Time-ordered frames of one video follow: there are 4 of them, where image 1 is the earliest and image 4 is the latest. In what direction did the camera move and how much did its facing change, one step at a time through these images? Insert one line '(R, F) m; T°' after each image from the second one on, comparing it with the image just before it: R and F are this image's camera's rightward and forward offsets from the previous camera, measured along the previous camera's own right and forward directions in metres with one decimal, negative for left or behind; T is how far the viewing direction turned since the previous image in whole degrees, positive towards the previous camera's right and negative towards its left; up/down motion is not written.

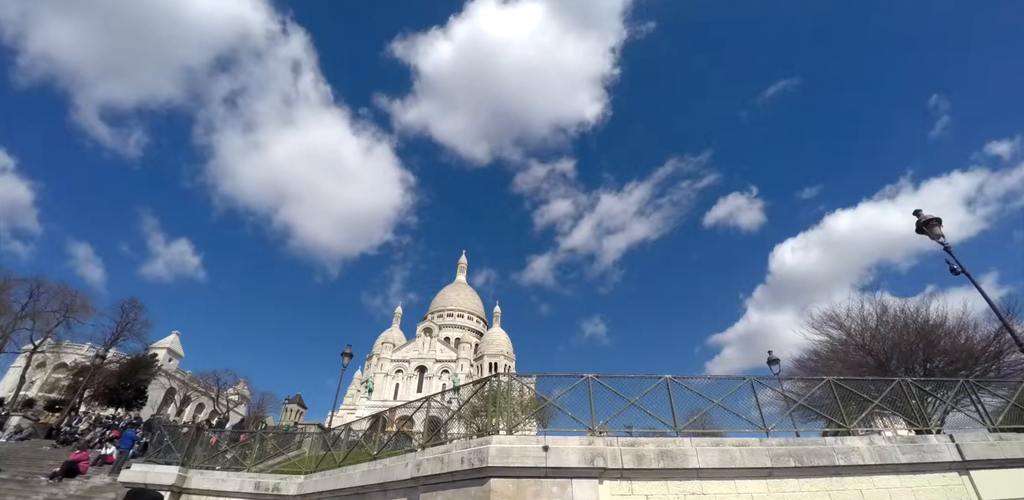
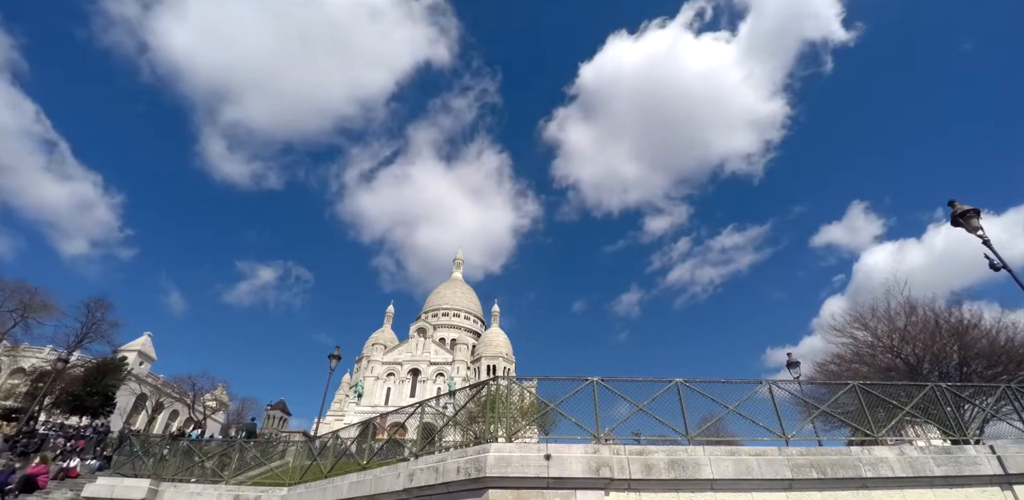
(0.0, +1.0) m; 0°
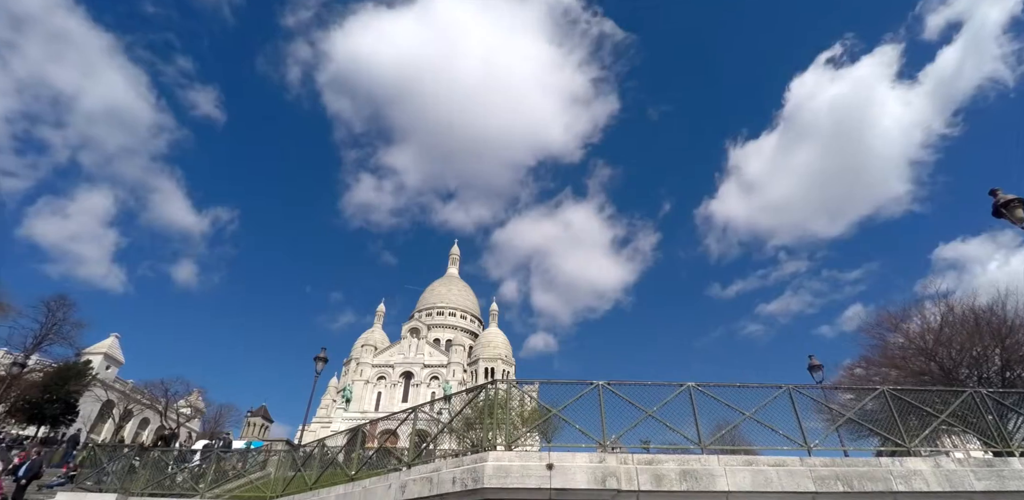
(0.0, +0.9) m; 0°
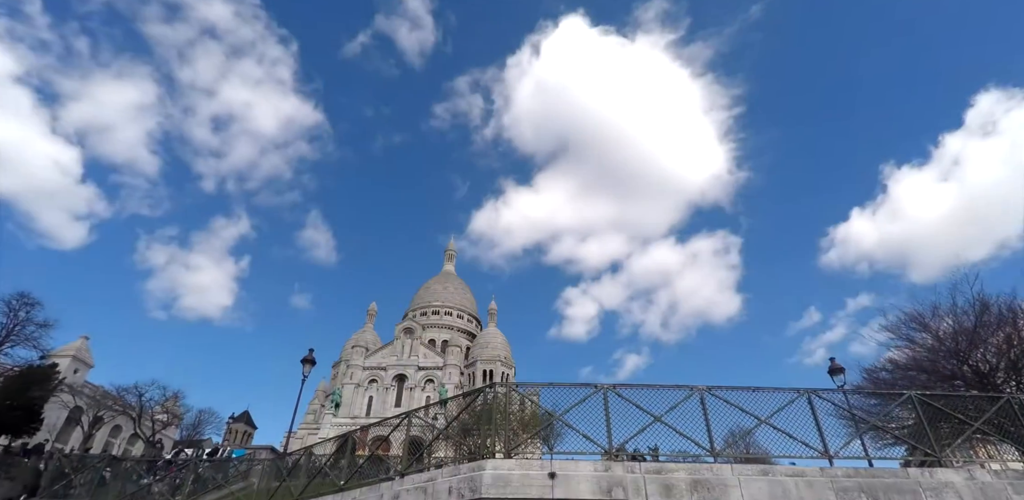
(0.0, +0.8) m; 0°
